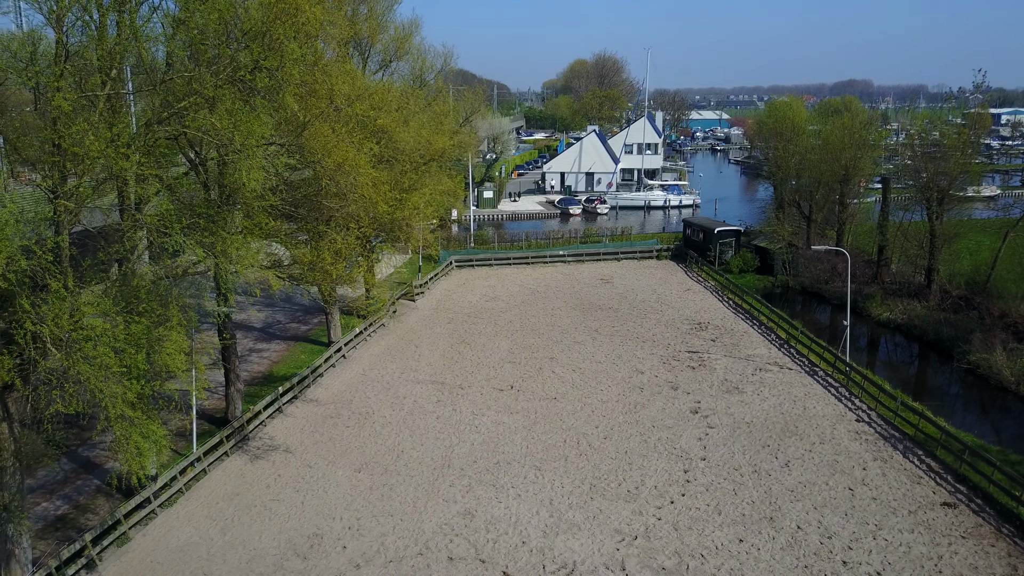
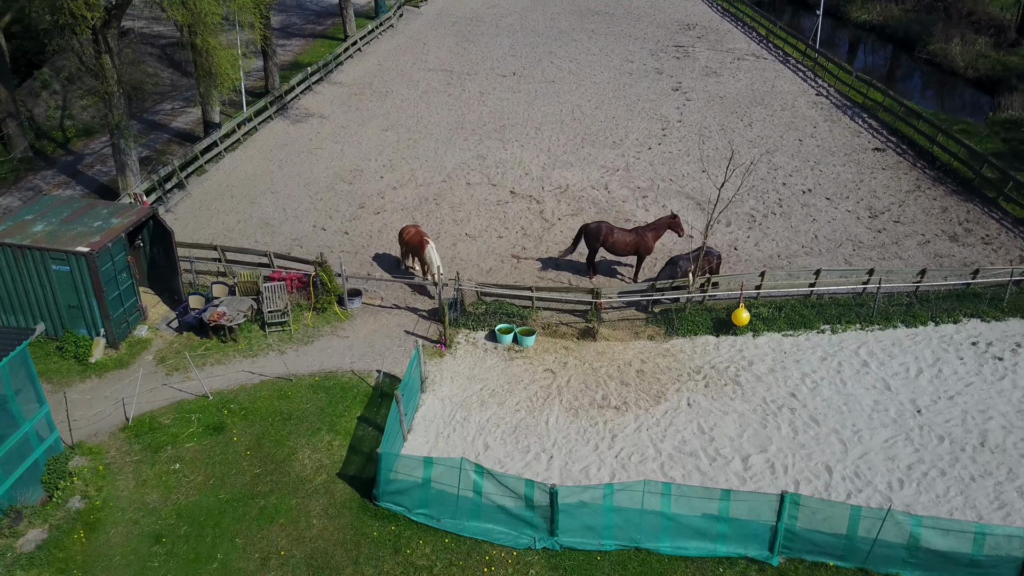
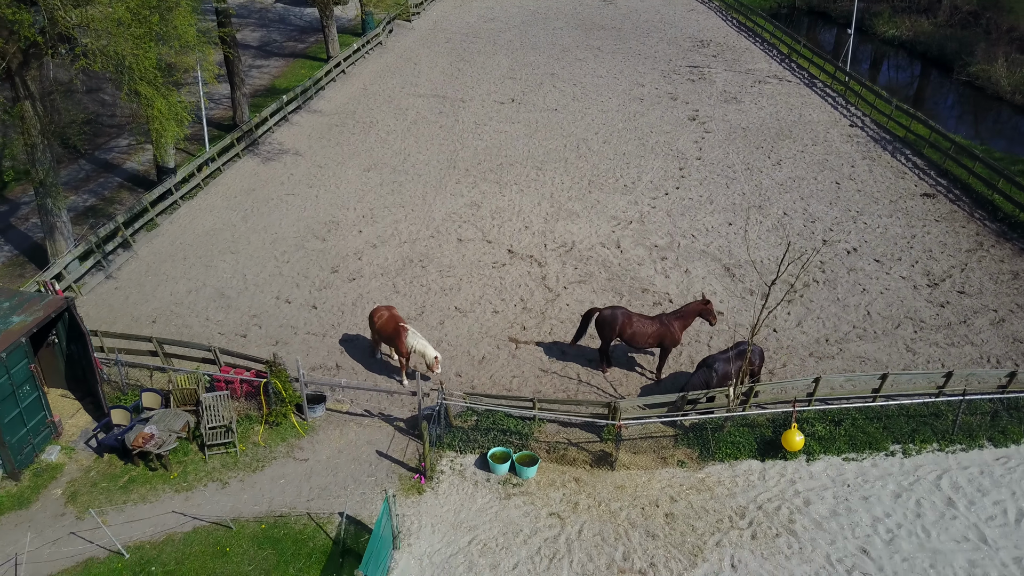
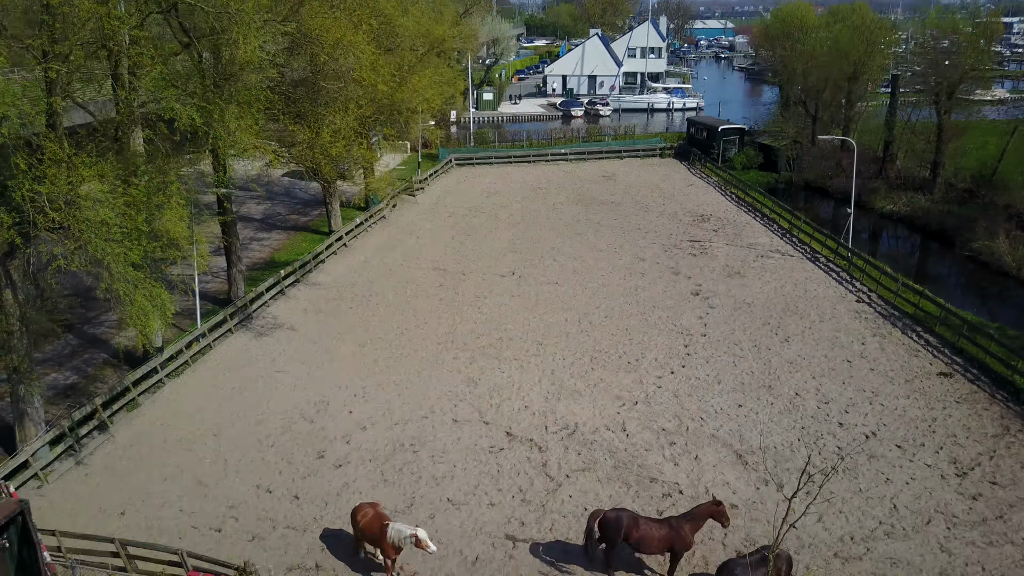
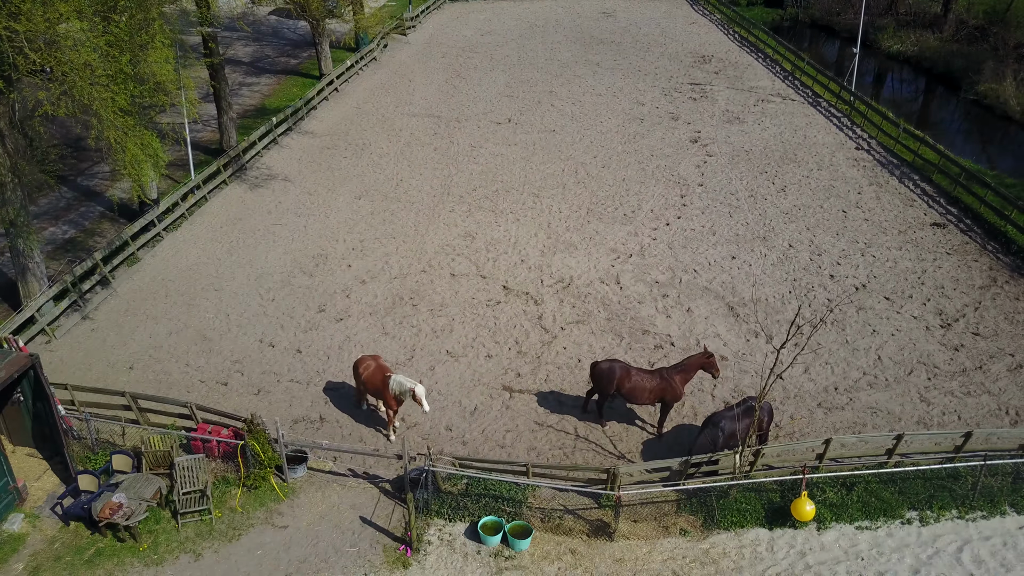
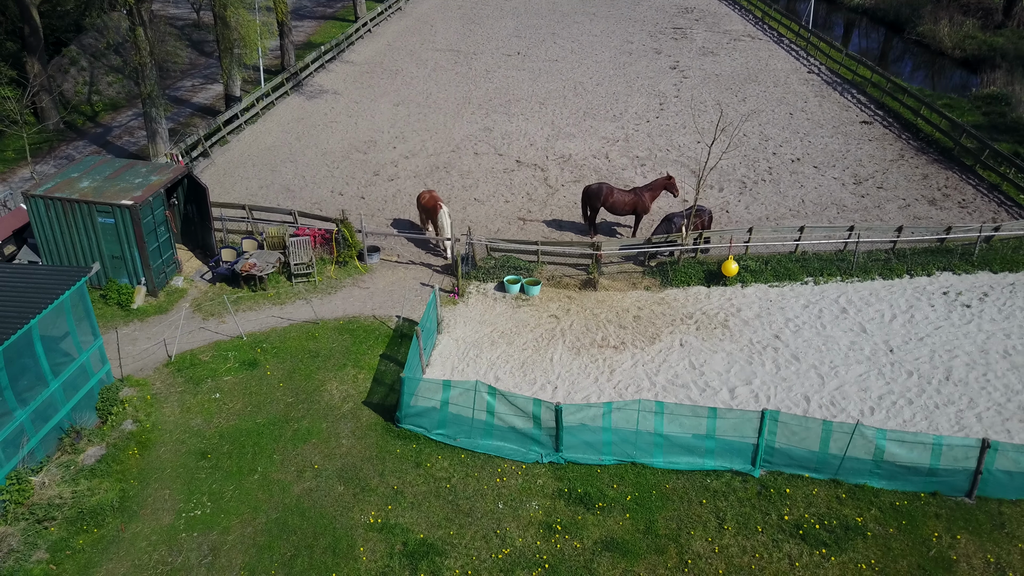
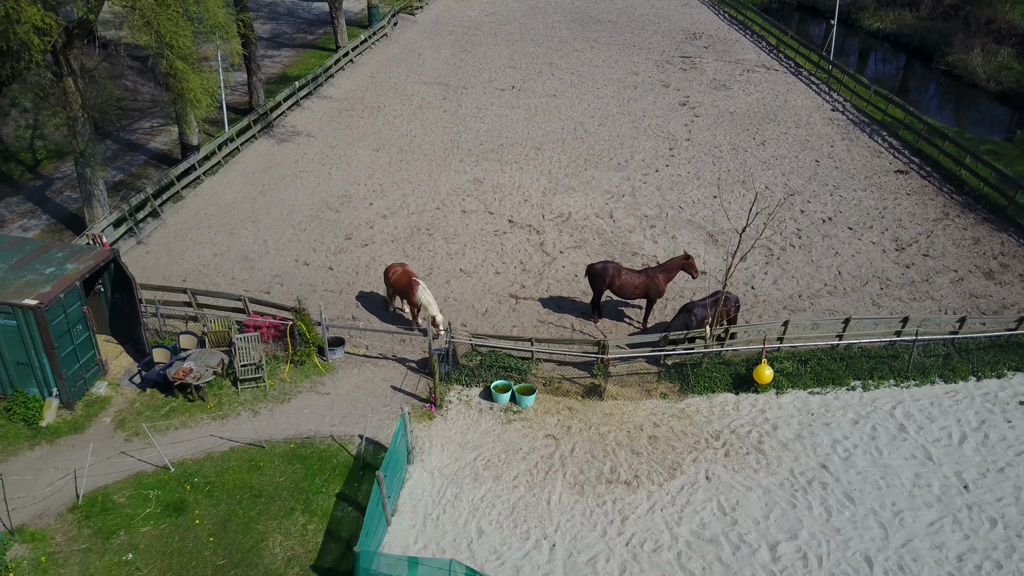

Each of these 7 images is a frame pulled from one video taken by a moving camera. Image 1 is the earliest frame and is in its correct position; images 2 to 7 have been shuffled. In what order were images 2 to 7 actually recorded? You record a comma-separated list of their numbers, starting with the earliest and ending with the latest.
4, 5, 3, 7, 2, 6
